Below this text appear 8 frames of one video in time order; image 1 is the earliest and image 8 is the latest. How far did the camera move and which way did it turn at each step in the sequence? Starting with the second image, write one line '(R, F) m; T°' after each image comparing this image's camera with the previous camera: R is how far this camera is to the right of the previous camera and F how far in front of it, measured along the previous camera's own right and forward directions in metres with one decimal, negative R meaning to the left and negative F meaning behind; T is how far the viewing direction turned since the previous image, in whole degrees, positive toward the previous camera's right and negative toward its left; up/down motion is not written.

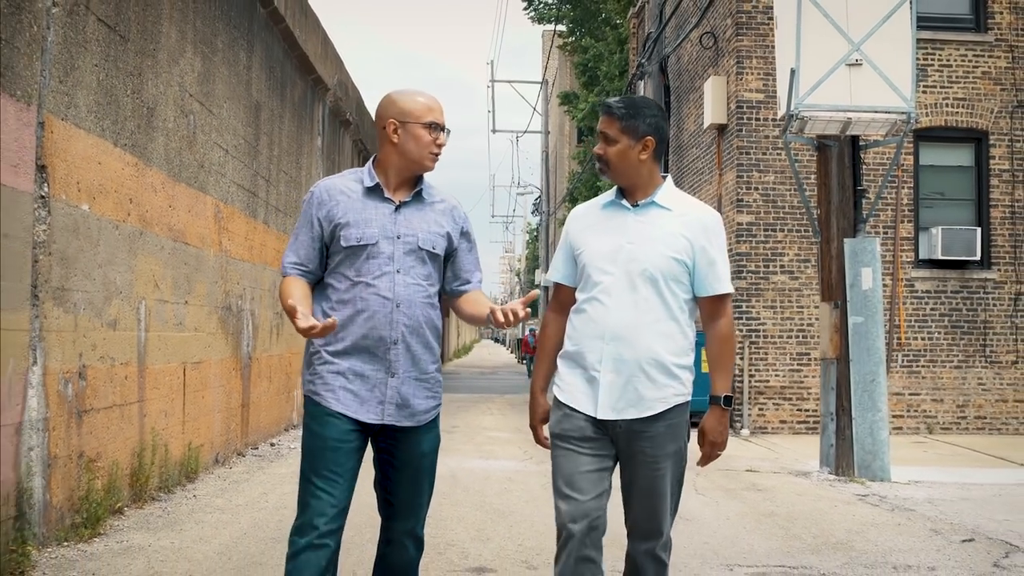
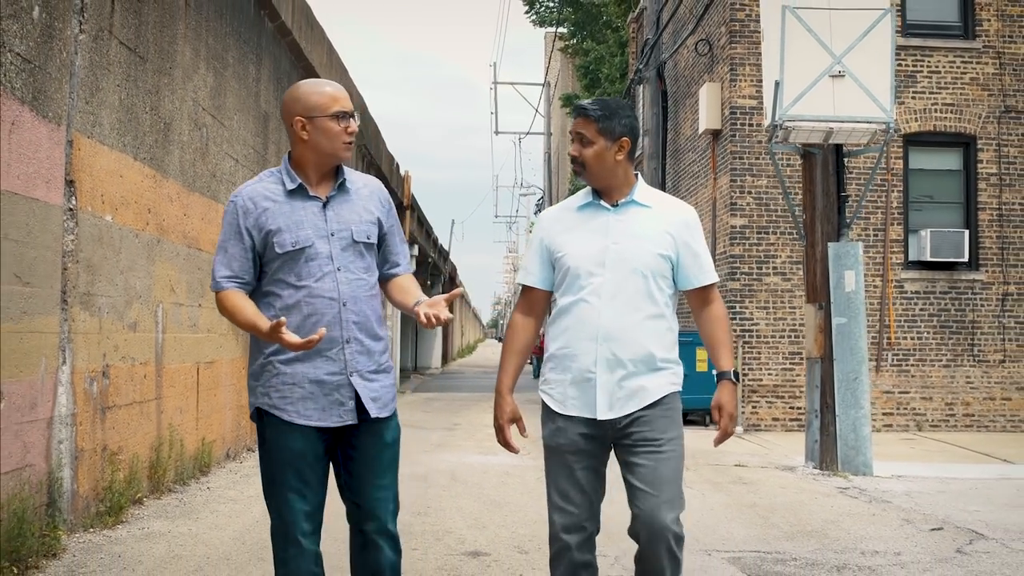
(+0.1, -0.4) m; 0°
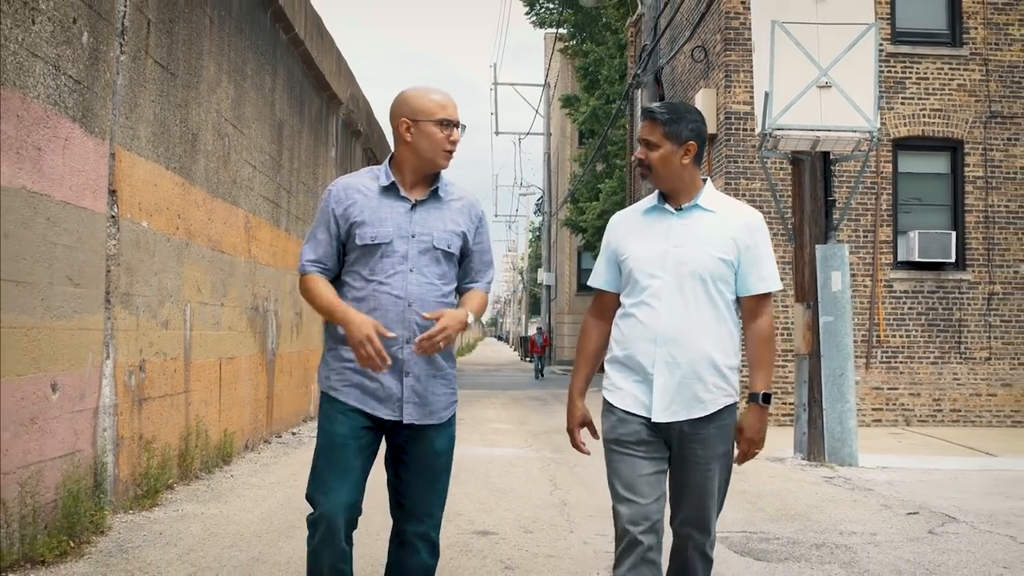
(0.0, -0.5) m; 0°
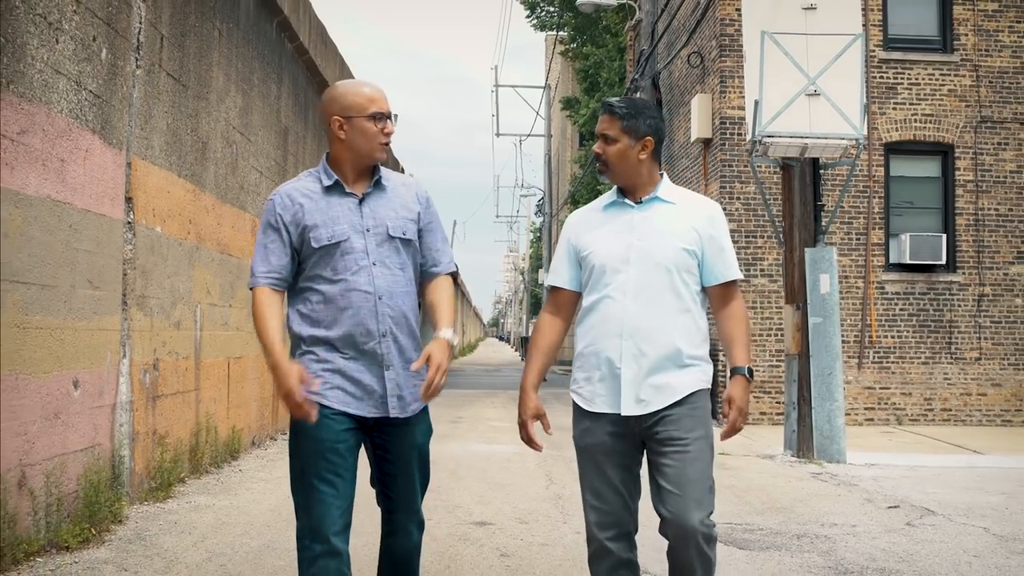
(0.0, -0.3) m; 0°
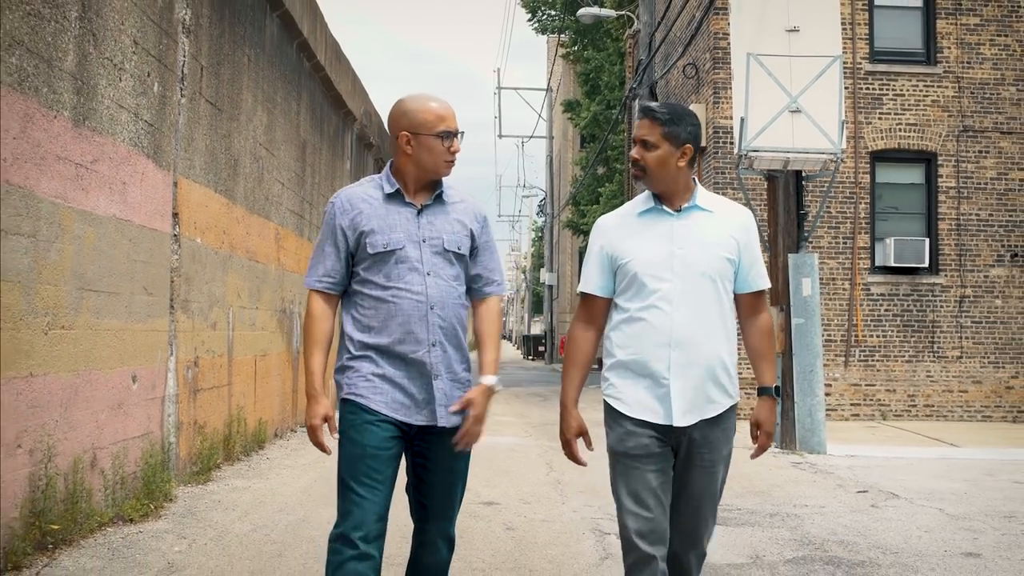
(0.0, -0.8) m; 0°
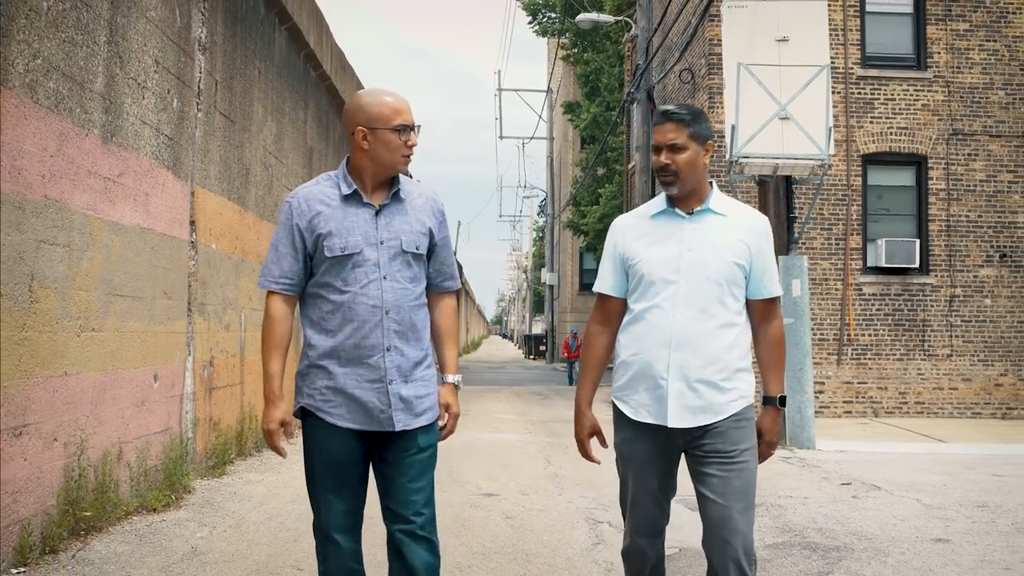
(0.0, -0.4) m; 0°
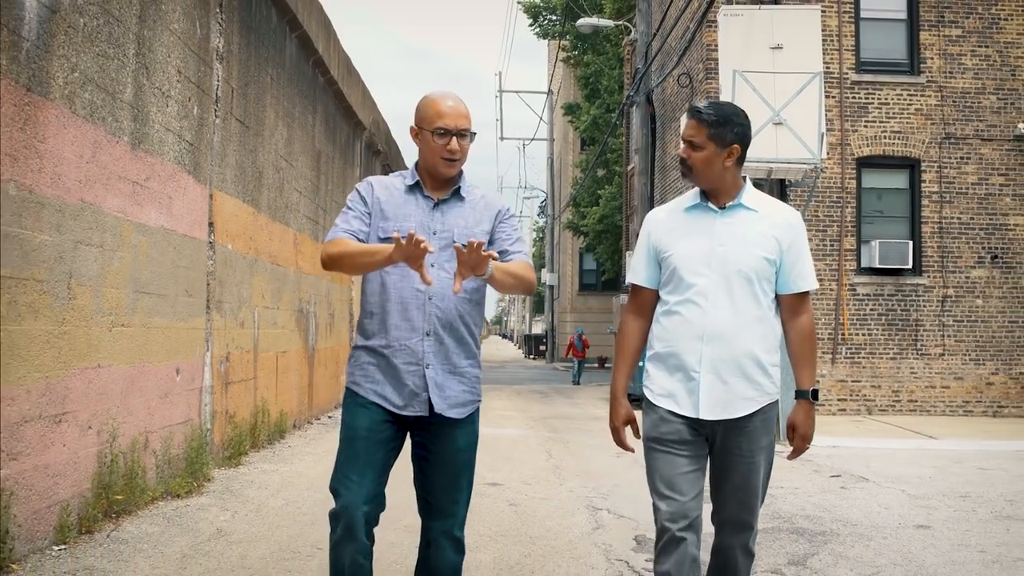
(0.0, -0.4) m; 0°
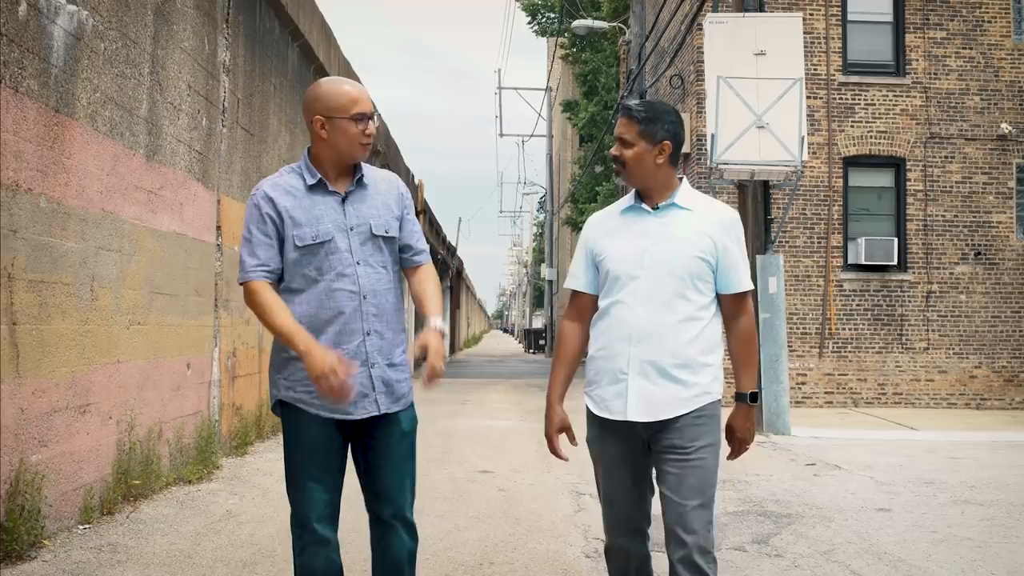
(+0.1, -0.5) m; 0°
